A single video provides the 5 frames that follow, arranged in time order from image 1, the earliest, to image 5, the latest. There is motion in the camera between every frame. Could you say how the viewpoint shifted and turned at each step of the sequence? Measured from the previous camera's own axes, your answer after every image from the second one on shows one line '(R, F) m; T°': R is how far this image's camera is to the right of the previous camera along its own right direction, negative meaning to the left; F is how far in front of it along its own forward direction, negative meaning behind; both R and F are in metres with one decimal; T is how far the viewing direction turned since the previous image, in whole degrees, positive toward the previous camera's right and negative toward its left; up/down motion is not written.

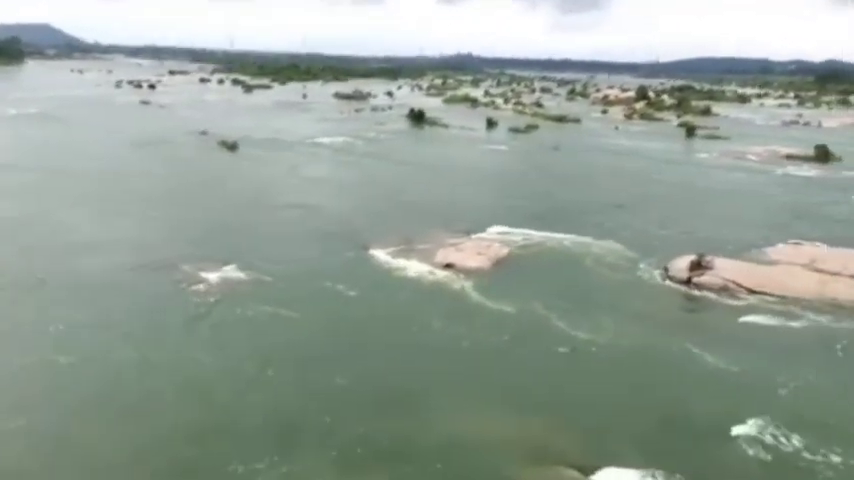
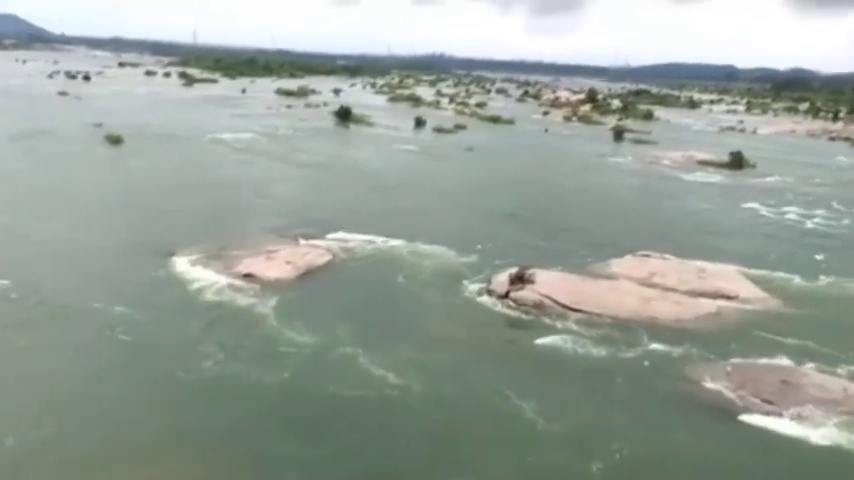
(+3.2, +1.2) m; +2°
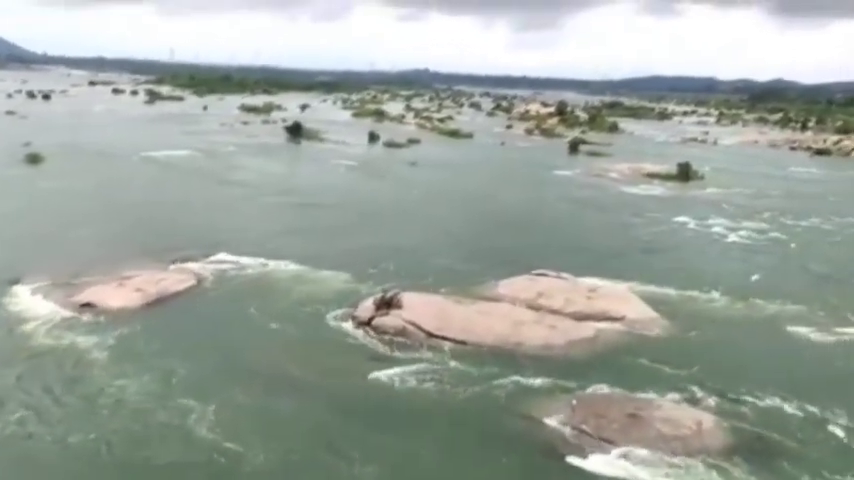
(+2.2, +1.0) m; +1°
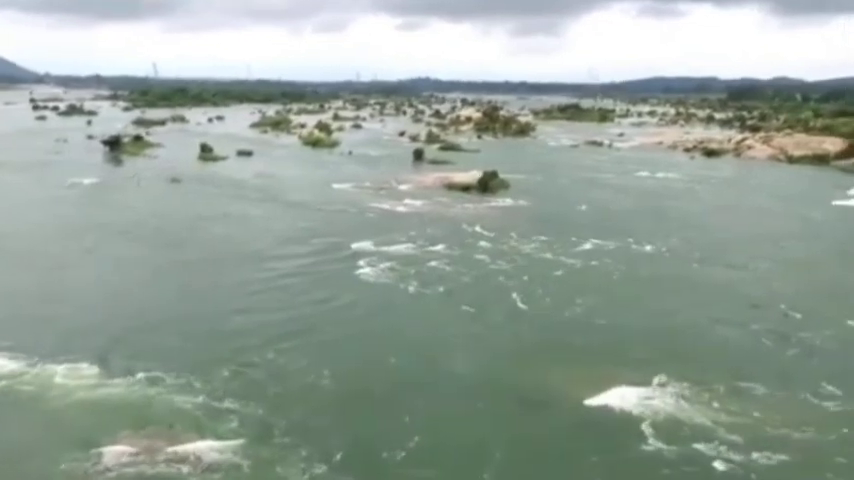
(+10.2, +5.4) m; -1°
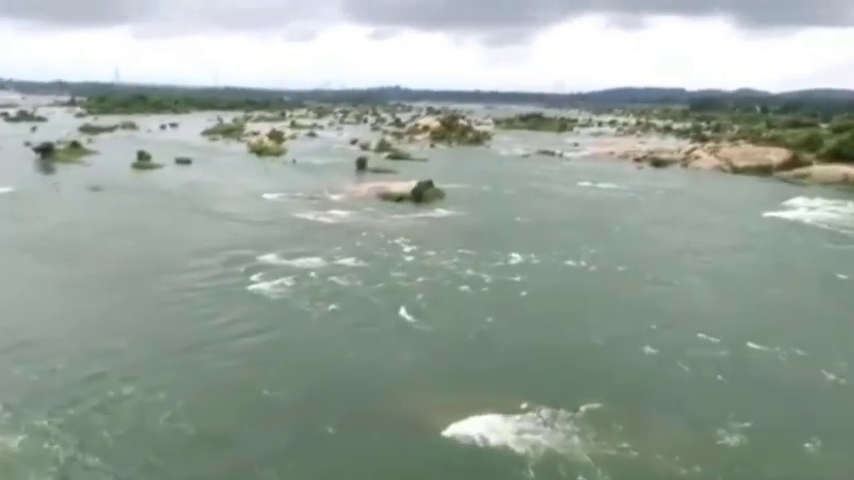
(+1.5, +0.9) m; +2°
